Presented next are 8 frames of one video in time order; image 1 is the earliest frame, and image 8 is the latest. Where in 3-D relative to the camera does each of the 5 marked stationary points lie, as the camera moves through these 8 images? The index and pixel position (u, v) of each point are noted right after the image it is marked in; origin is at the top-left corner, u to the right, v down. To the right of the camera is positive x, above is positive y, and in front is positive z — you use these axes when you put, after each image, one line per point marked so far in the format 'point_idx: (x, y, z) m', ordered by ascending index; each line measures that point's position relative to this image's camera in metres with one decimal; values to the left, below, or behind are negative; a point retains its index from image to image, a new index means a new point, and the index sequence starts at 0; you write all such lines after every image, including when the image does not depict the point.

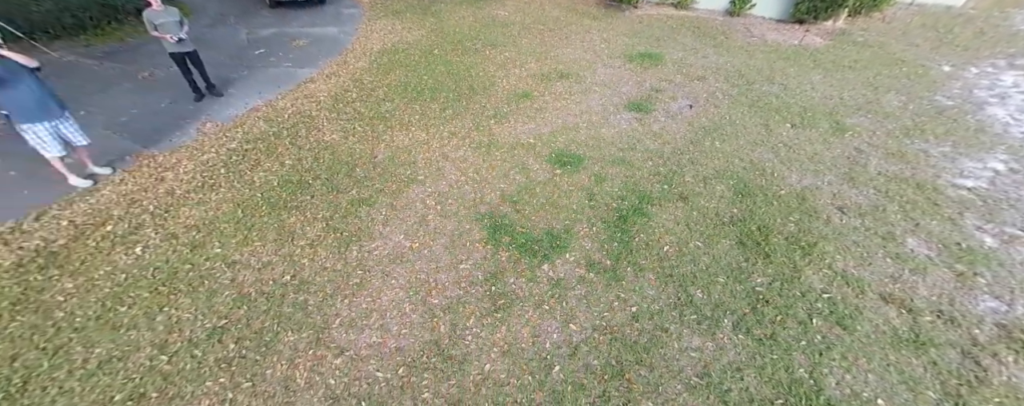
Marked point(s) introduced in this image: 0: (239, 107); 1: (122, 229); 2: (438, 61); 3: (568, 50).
0: (-3.9, +1.4, +5.0) m
1: (-3.4, -0.2, +3.0) m
2: (-1.3, +2.5, +6.2) m
3: (+1.1, +2.9, +6.5) m
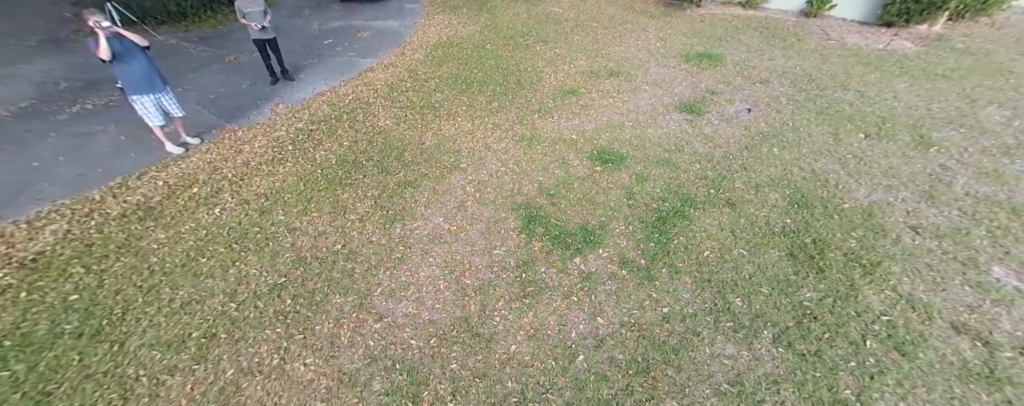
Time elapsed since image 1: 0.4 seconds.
0: (-3.2, +1.8, +5.4) m
1: (-3.1, +0.1, +3.5) m
2: (-0.4, +2.7, +6.3) m
3: (+2.0, +2.9, +6.4) m
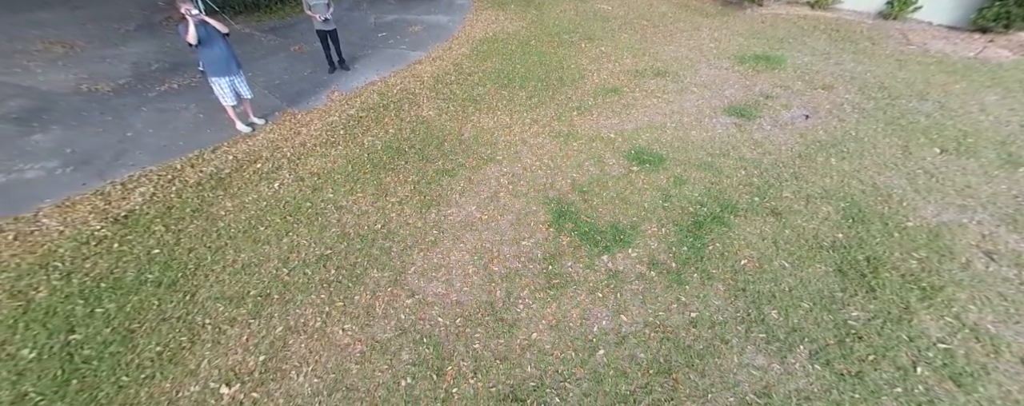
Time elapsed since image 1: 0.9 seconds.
0: (-2.6, +2.0, +5.8) m
1: (-2.7, +0.4, +3.8) m
2: (+0.4, +2.8, +6.4) m
3: (+2.8, +2.8, +6.2) m
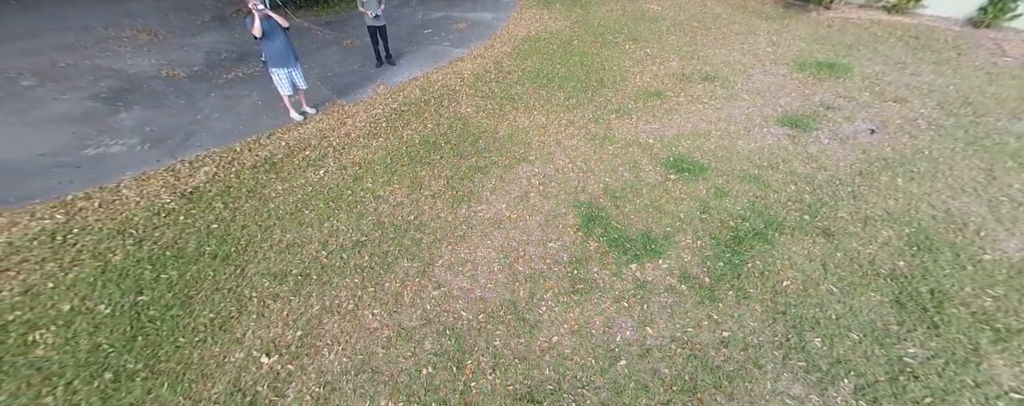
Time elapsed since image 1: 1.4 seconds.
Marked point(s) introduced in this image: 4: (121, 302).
0: (-1.9, +2.2, +6.0) m
1: (-2.3, +0.6, +4.1) m
2: (+1.2, +2.8, +6.3) m
3: (+3.6, +2.6, +5.9) m
4: (-2.7, -0.7, +2.4) m
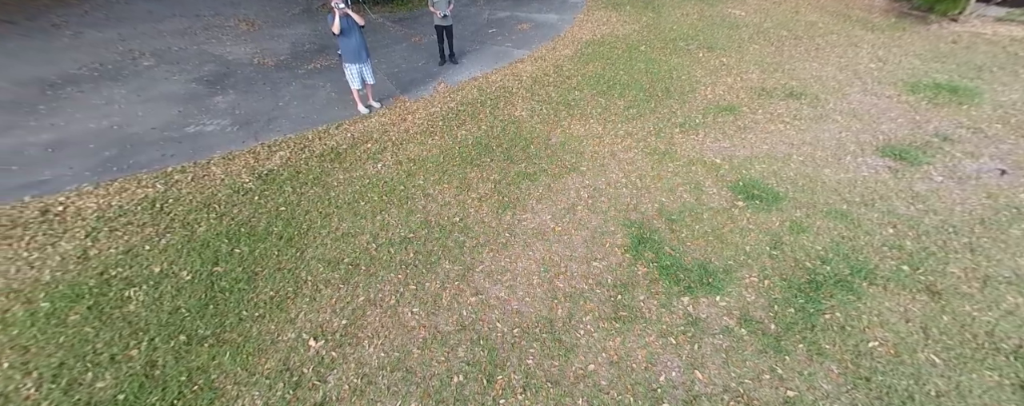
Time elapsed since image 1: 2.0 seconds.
0: (-0.8, +2.3, +6.1) m
1: (-1.7, +0.7, +4.3) m
2: (+2.3, +2.5, +6.0) m
3: (+4.6, +2.1, +5.3) m
4: (-2.4, -0.5, +2.7) m
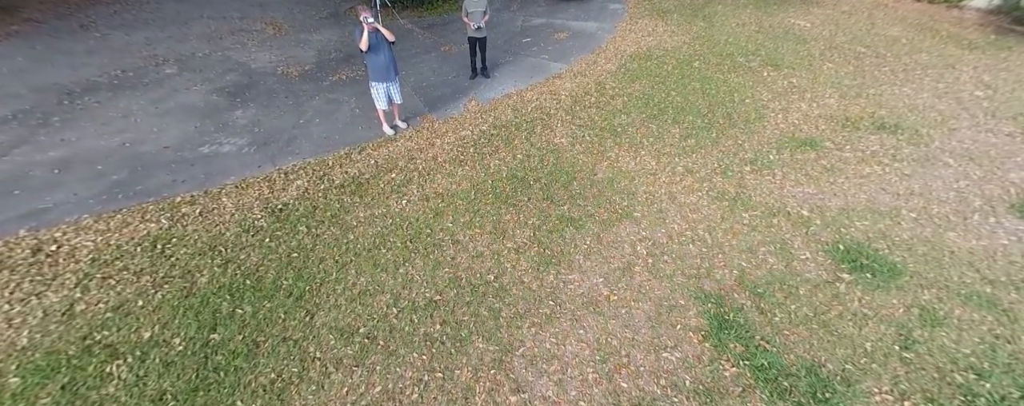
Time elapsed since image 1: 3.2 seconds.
0: (-0.2, +1.8, +5.6) m
1: (-1.3, +0.3, +3.8) m
2: (+2.8, +2.0, +5.4) m
3: (+5.1, +1.5, +4.5) m
4: (-2.1, -0.9, +2.3) m
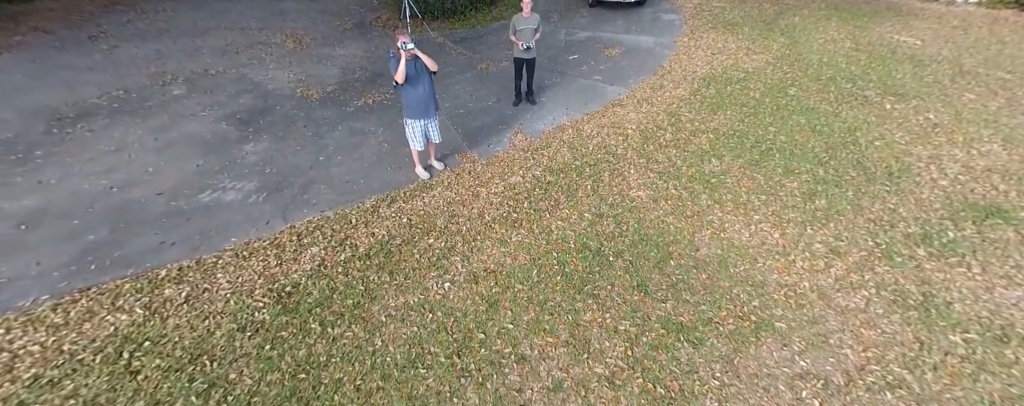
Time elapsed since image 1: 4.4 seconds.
0: (+0.5, +1.1, +4.8) m
1: (-0.6, -0.4, +3.0) m
2: (+3.6, +1.2, +4.3) m
3: (+5.7, +0.7, +3.4) m
4: (-1.6, -1.5, +1.5) m
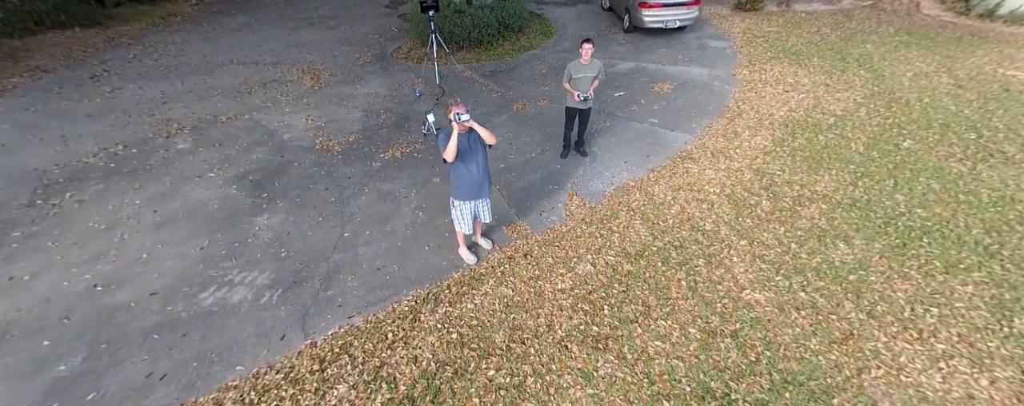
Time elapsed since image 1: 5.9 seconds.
0: (+1.1, +0.3, +4.0) m
1: (0.0, -1.2, +2.2) m
2: (+4.2, +0.4, +3.5) m
3: (+6.3, -0.1, +2.5) m
4: (-1.0, -2.3, +0.7) m
